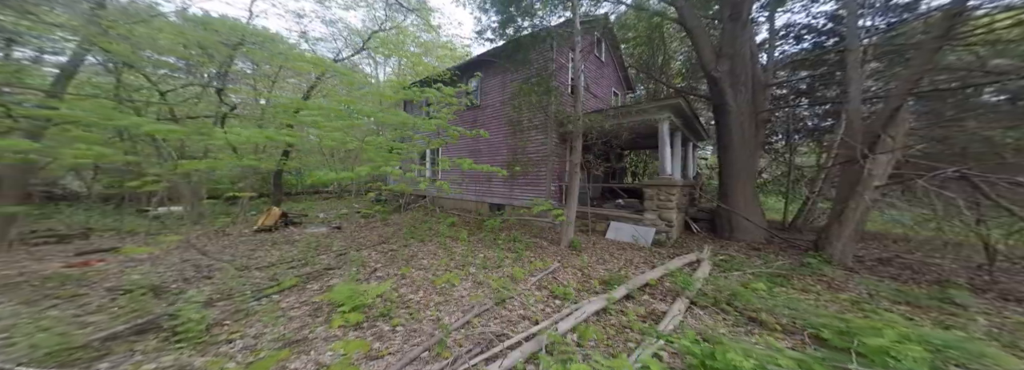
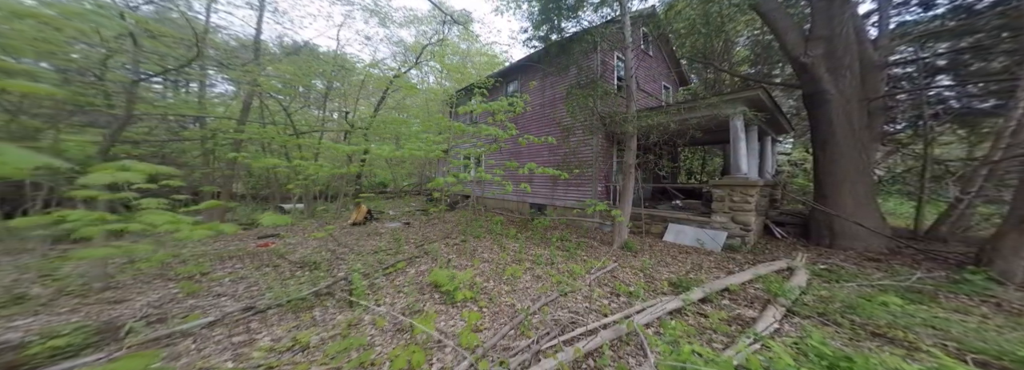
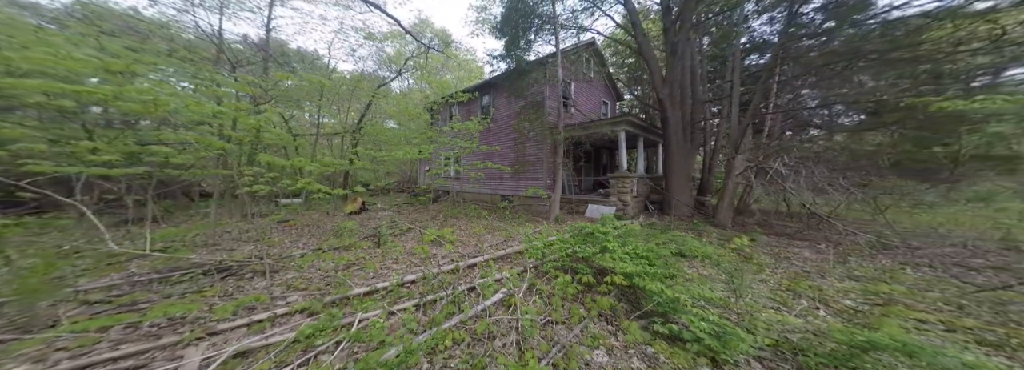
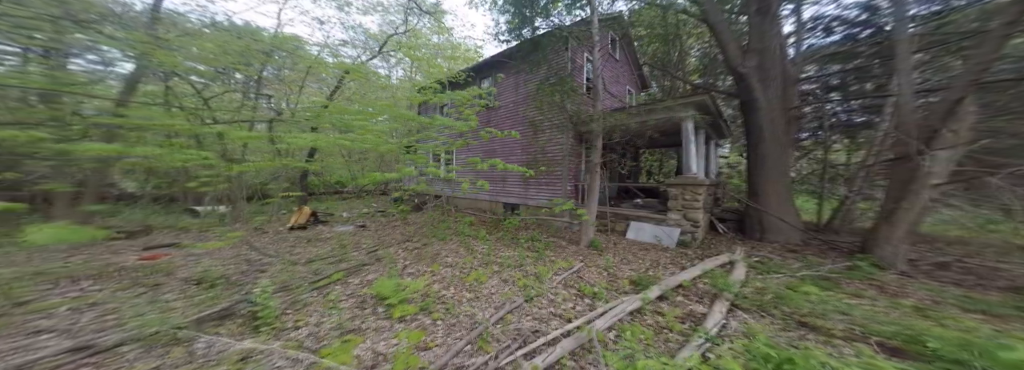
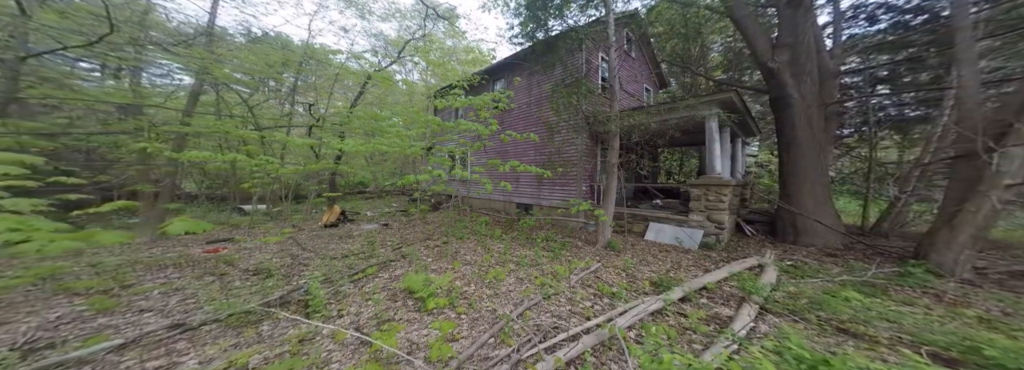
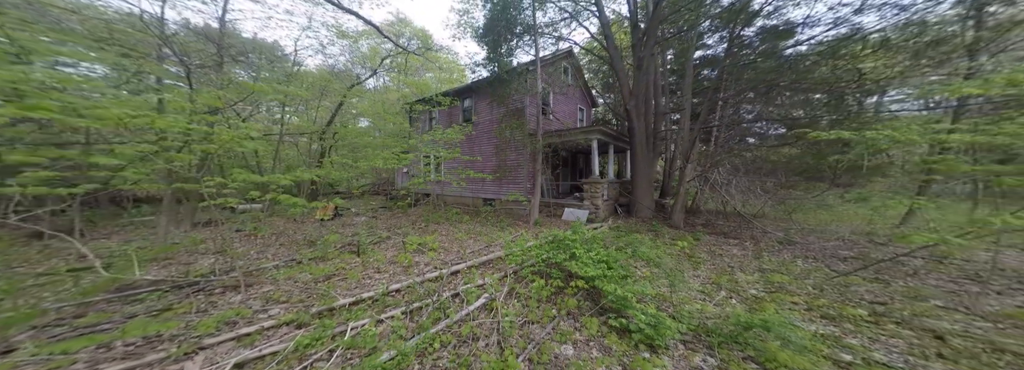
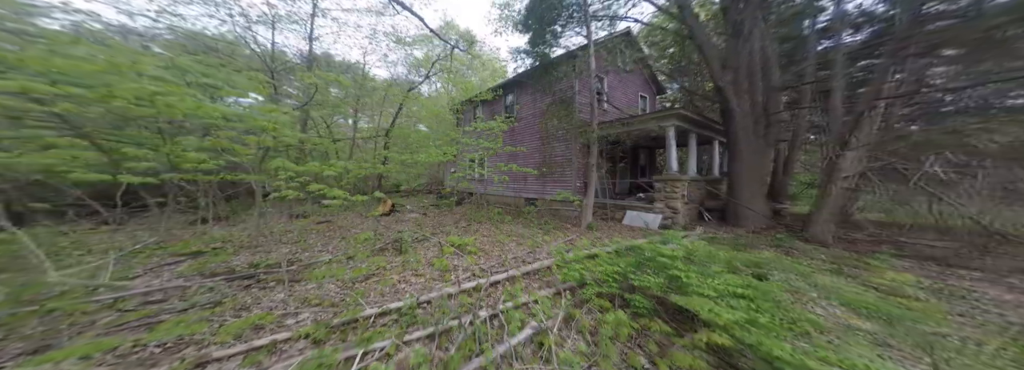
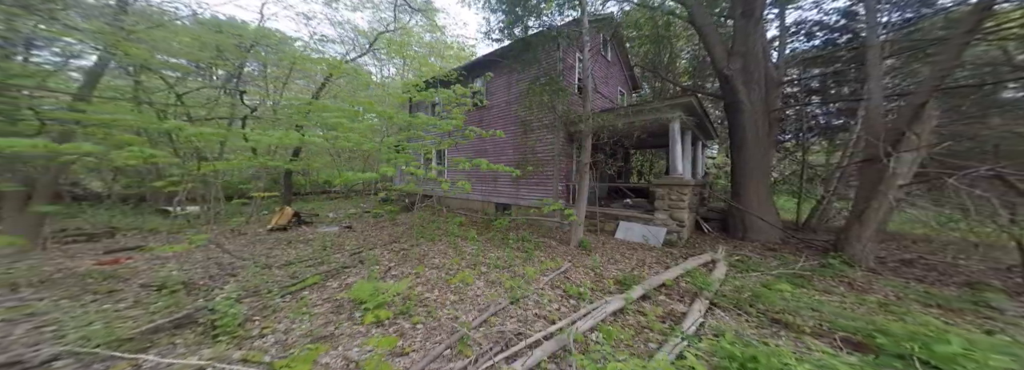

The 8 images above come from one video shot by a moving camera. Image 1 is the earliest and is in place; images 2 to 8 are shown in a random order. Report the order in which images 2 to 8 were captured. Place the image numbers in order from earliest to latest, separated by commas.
8, 4, 5, 2, 7, 3, 6
